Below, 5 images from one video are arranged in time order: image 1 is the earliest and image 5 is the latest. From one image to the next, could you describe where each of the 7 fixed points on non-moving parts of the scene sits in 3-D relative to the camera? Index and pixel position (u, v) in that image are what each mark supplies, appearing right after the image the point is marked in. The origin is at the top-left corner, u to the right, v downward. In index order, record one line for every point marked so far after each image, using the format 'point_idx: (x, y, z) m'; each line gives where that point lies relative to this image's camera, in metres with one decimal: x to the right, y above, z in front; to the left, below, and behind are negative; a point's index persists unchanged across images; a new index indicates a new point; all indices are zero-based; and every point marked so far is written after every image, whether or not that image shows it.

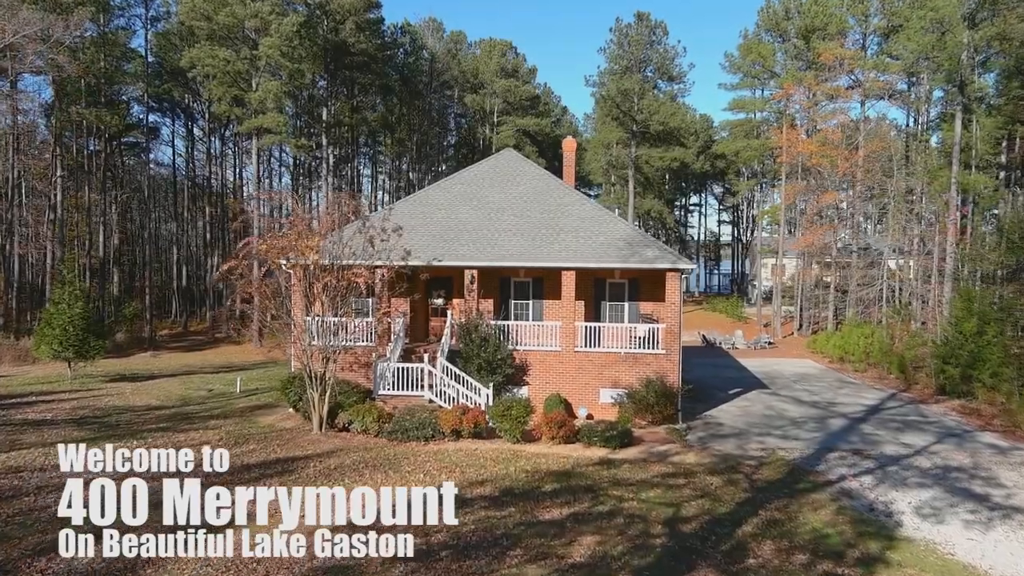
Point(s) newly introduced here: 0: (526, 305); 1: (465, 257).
0: (+0.2, -0.3, +19.0) m
1: (-0.7, +0.5, +17.7) m
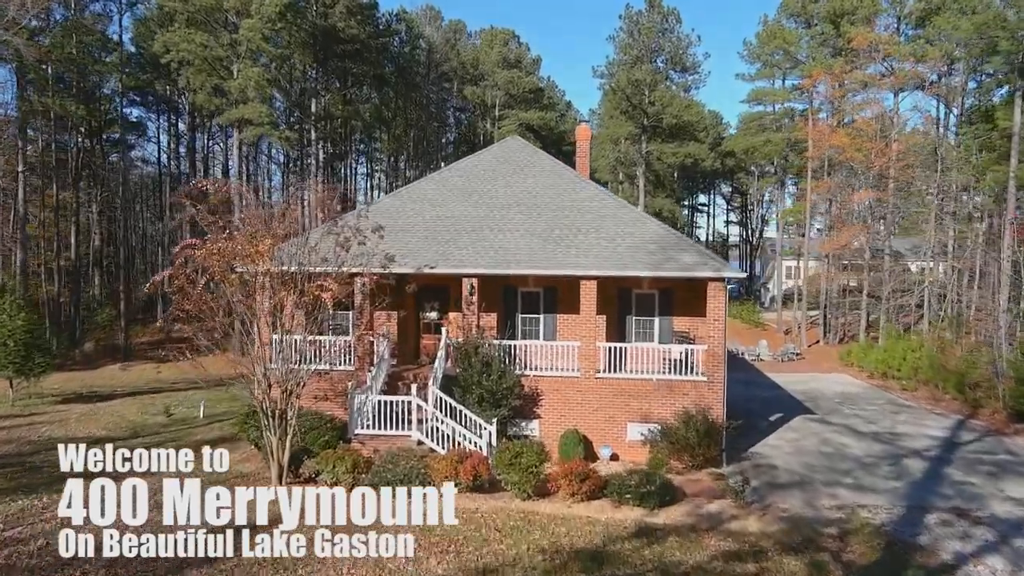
0: (+0.3, -0.5, +15.9) m
1: (-0.6, +0.3, +14.6) m
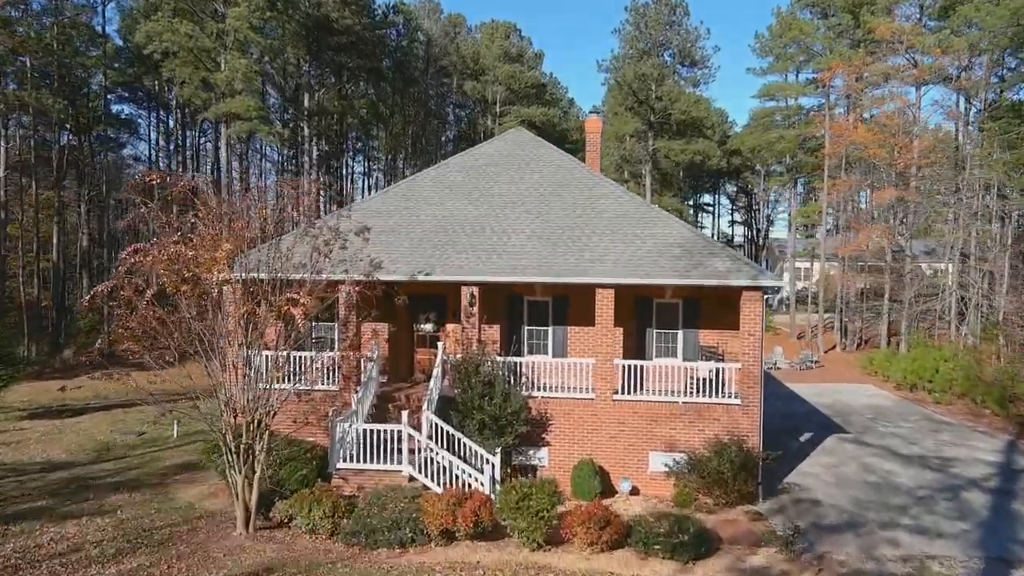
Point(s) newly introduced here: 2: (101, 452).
0: (+0.4, -0.6, +14.1) m
1: (-0.6, +0.2, +12.8) m
2: (-6.1, -2.4, +16.3) m
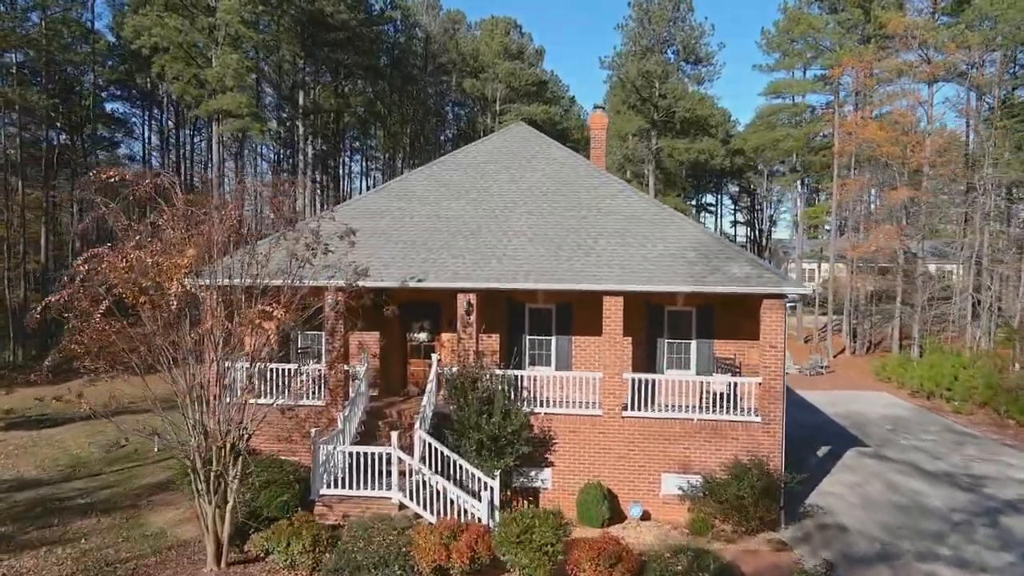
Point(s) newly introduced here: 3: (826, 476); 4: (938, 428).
0: (+0.4, -0.6, +13.1) m
1: (-0.6, +0.1, +11.8) m
2: (-6.1, -2.5, +15.3) m
3: (+4.1, -2.5, +14.6) m
4: (+7.5, -2.4, +19.3) m
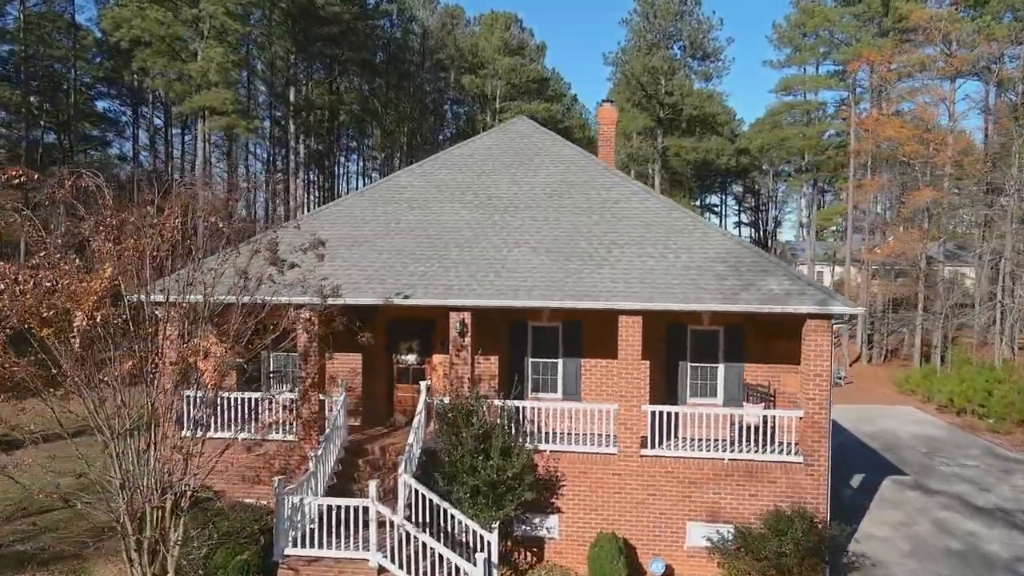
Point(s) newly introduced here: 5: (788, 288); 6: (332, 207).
0: (+0.4, -0.8, +11.5) m
1: (-0.6, 0.0, +10.2) m
2: (-6.1, -2.7, +13.7) m
3: (+4.2, -2.6, +13.0) m
4: (+7.5, -2.6, +17.7) m
5: (+2.4, 0.0, +9.8) m
6: (-2.0, +0.9, +12.4) m
